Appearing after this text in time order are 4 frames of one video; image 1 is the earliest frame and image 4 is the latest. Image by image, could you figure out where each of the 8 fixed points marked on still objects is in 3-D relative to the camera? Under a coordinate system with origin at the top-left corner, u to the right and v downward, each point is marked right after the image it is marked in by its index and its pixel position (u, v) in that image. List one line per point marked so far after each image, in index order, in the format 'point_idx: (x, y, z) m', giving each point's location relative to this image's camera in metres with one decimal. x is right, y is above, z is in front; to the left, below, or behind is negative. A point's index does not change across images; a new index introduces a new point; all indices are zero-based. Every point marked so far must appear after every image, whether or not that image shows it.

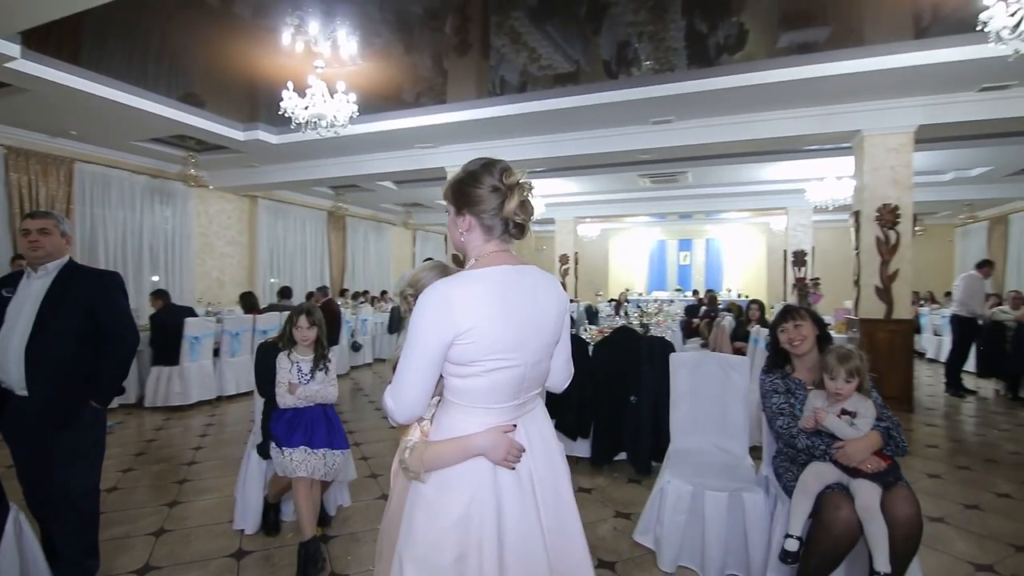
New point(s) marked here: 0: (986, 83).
0: (+4.0, +1.7, +4.5) m
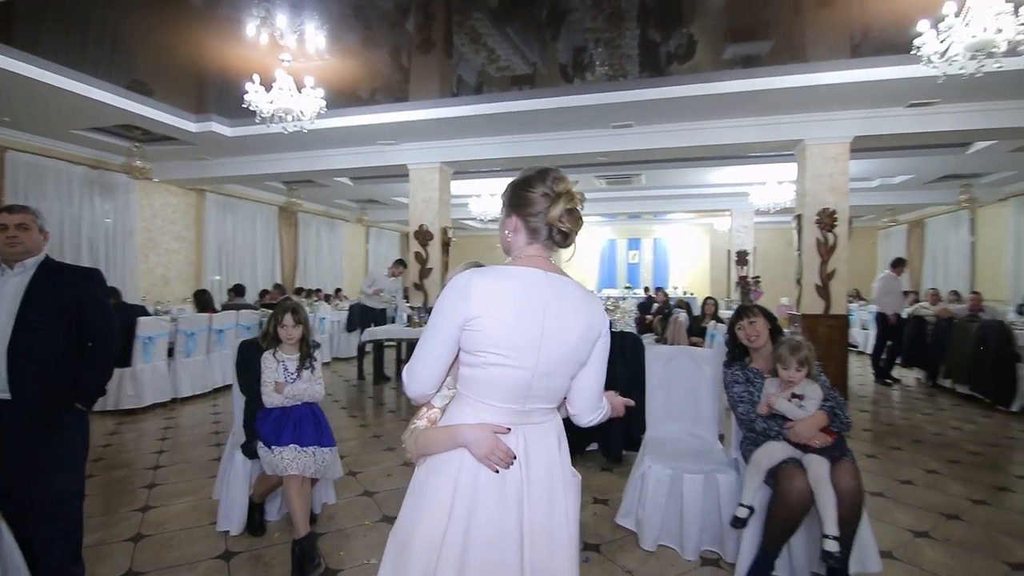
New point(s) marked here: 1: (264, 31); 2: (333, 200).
0: (+3.7, +1.7, +5.0) m
1: (-1.9, +1.9, +4.0) m
2: (-3.3, +1.6, +9.8) m
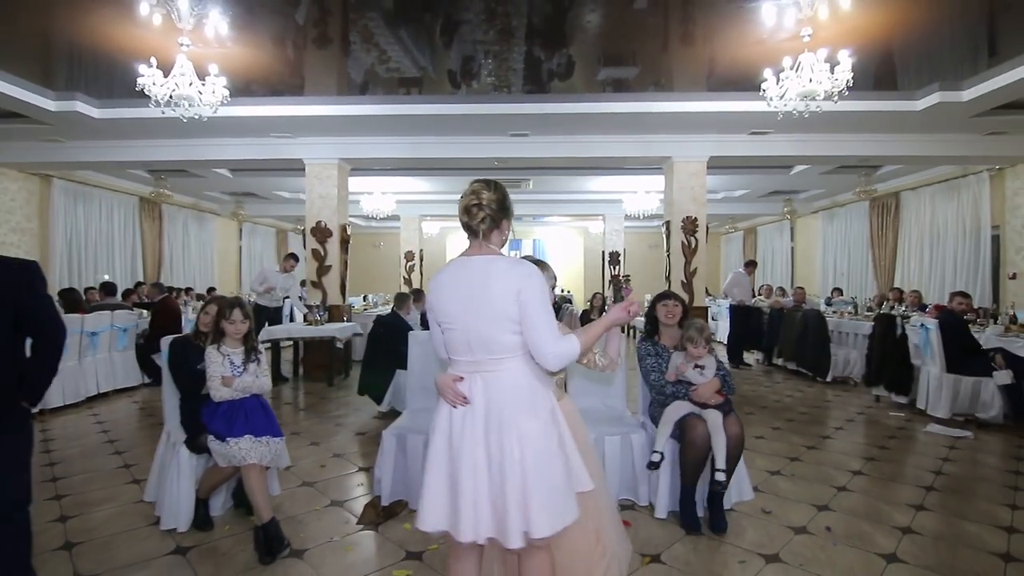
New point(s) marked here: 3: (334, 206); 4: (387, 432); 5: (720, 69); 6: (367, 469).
0: (+2.7, +1.8, +6.0) m
1: (-2.5, +1.9, +3.8) m
2: (-5.2, +1.6, +9.1) m
3: (-2.2, +1.0, +6.6) m
4: (-0.6, -0.7, +2.6) m
5: (+1.8, +1.9, +4.7) m
6: (-0.8, -1.1, +3.1) m
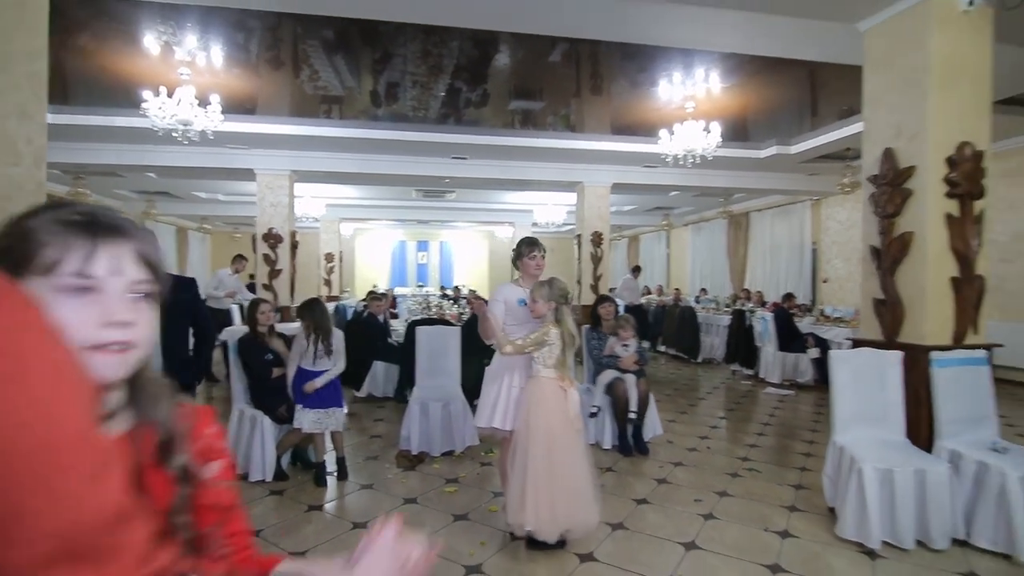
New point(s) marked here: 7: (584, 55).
0: (+1.9, +1.8, +7.5) m
1: (-2.7, +1.9, +4.2) m
2: (-6.5, +1.6, +8.8) m
3: (-3.0, +1.0, +7.0) m
4: (-0.6, -0.7, +3.5) m
5: (+1.3, +1.9, +6.1) m
6: (-1.0, -1.1, +3.9) m
7: (+0.6, +1.9, +4.5) m
